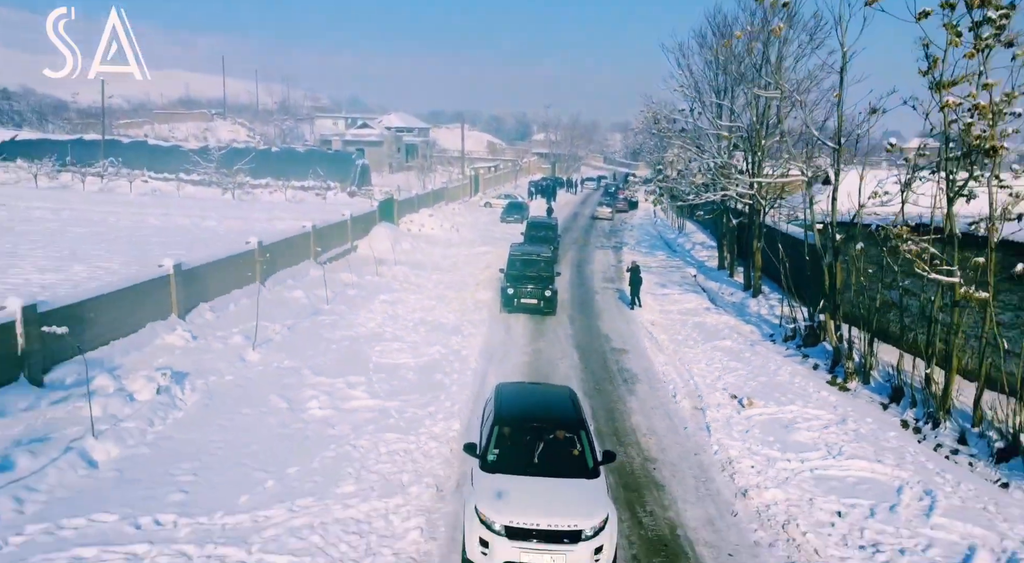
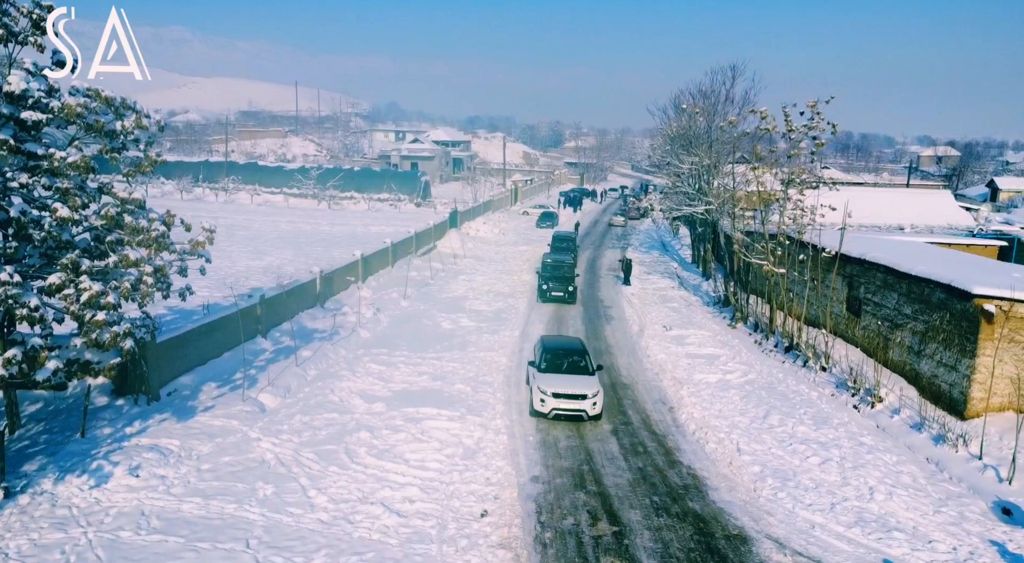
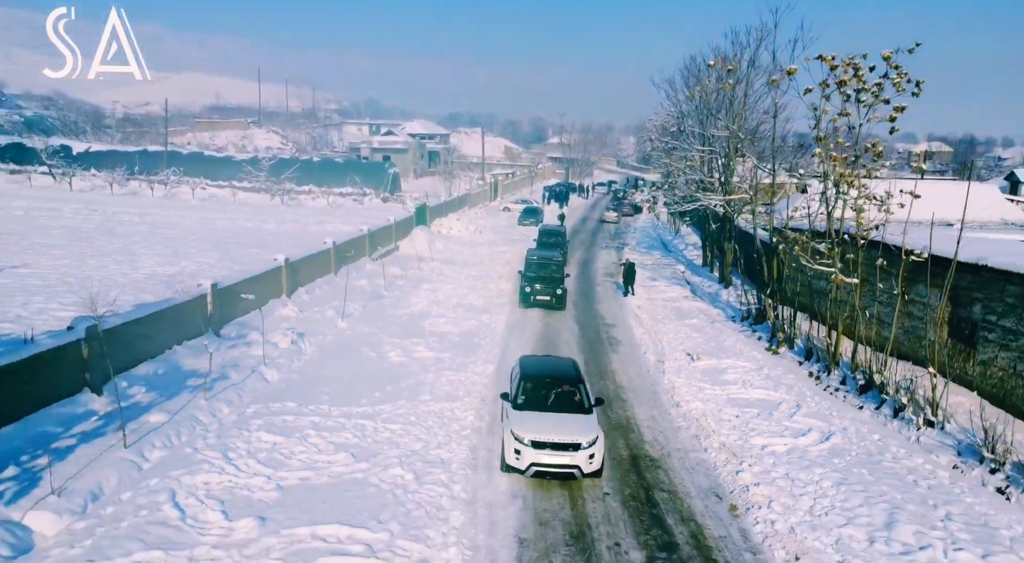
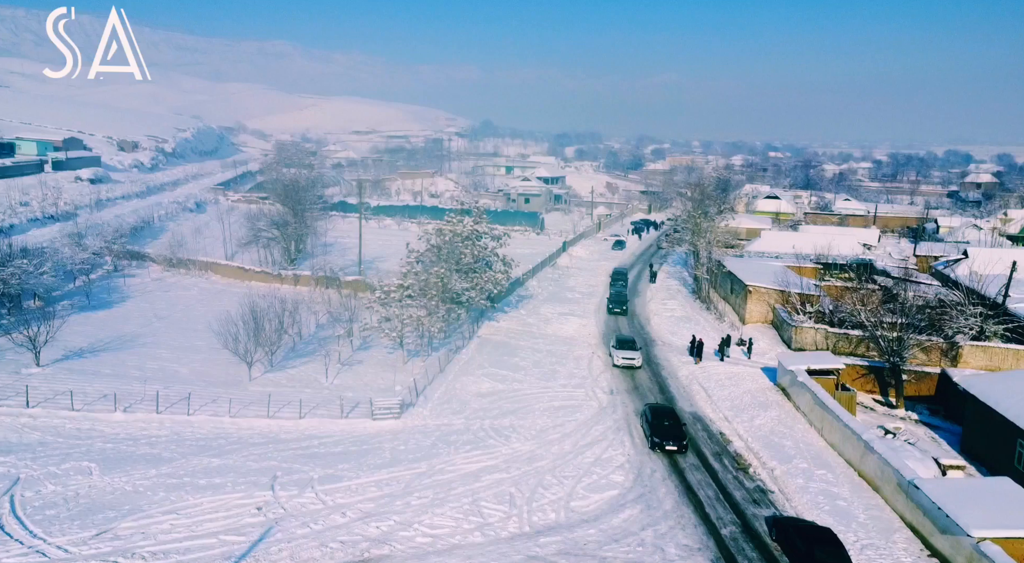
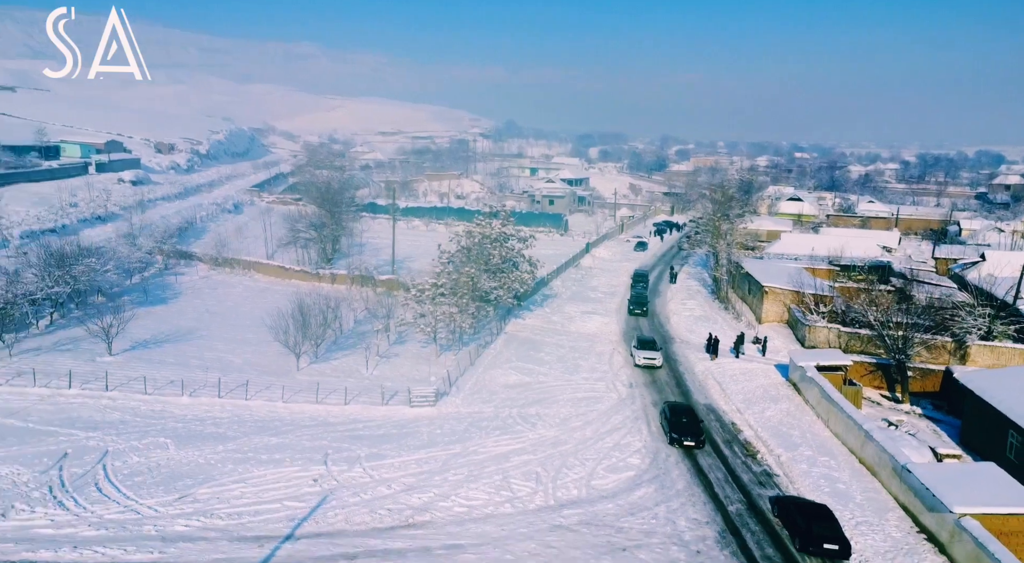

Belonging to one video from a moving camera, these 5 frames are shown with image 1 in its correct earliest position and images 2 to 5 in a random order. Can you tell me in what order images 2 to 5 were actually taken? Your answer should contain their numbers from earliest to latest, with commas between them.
3, 2, 4, 5
